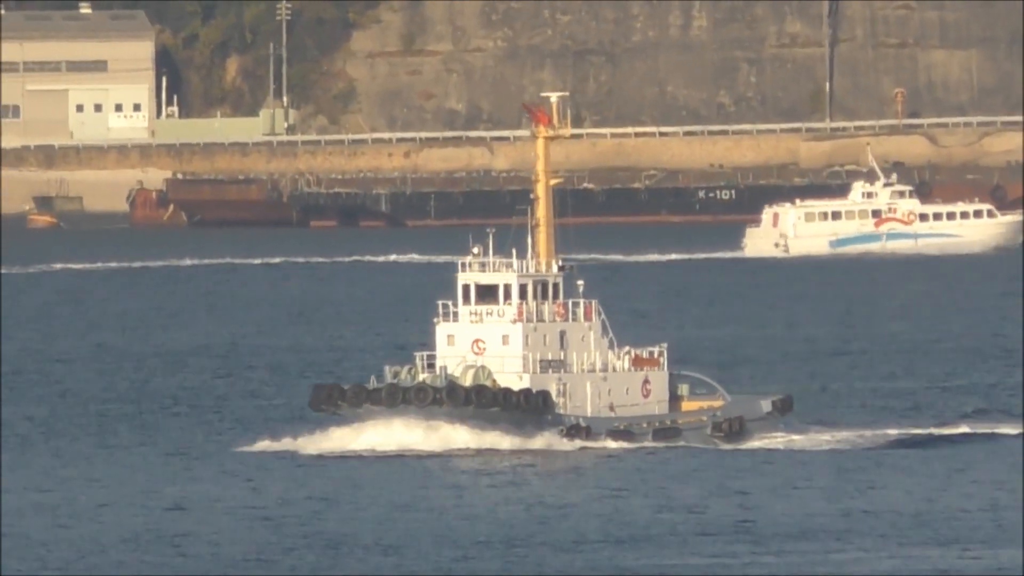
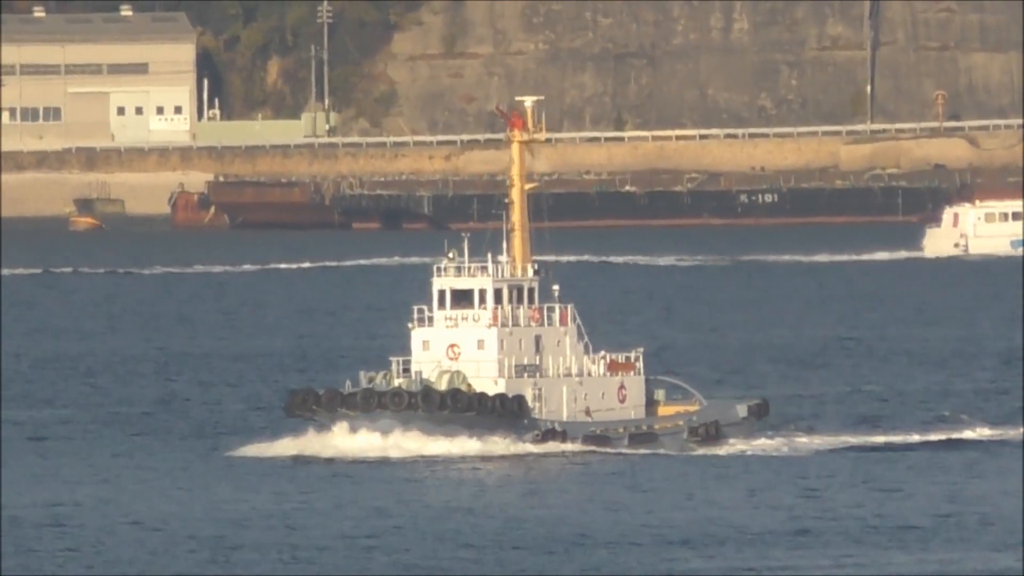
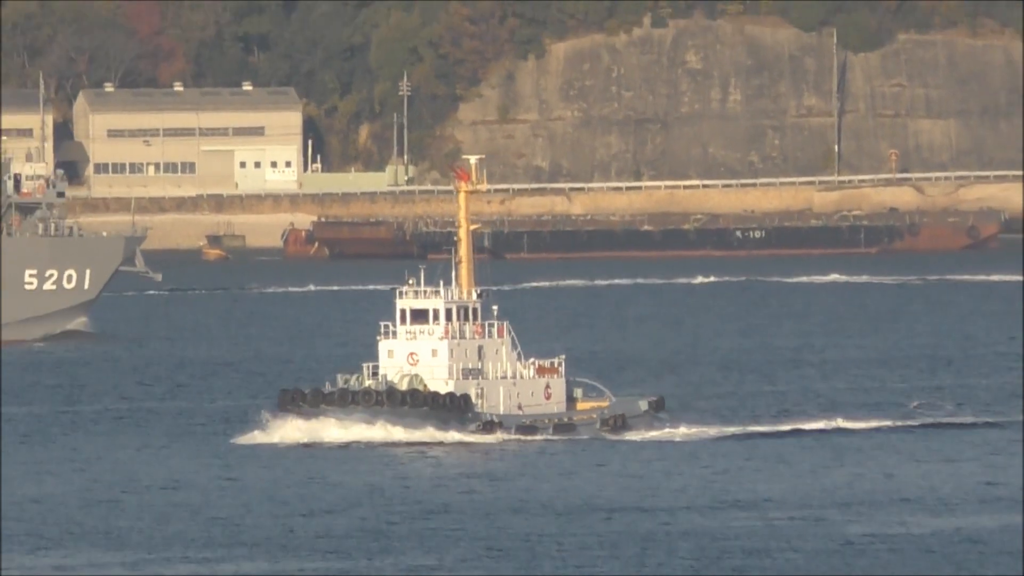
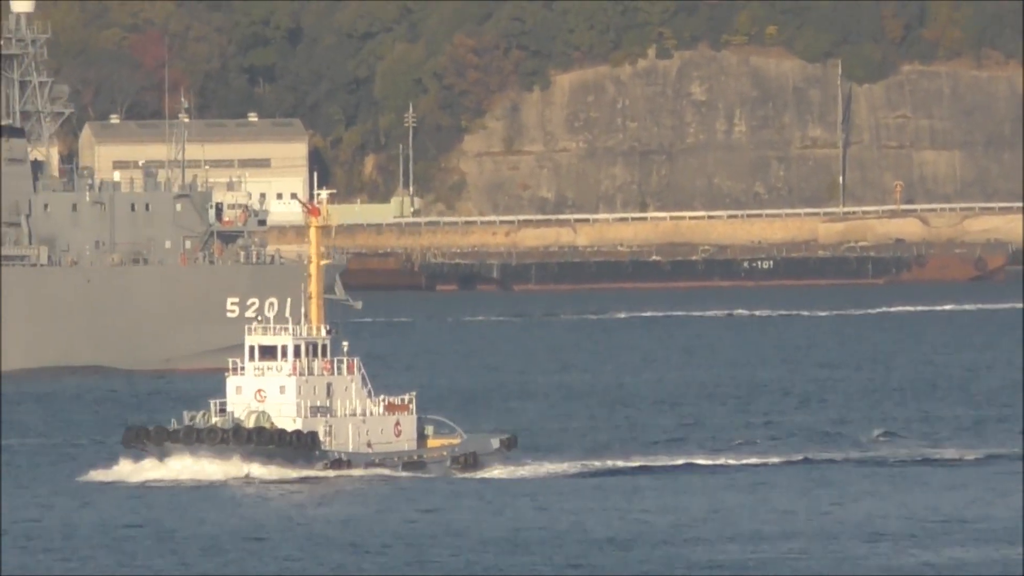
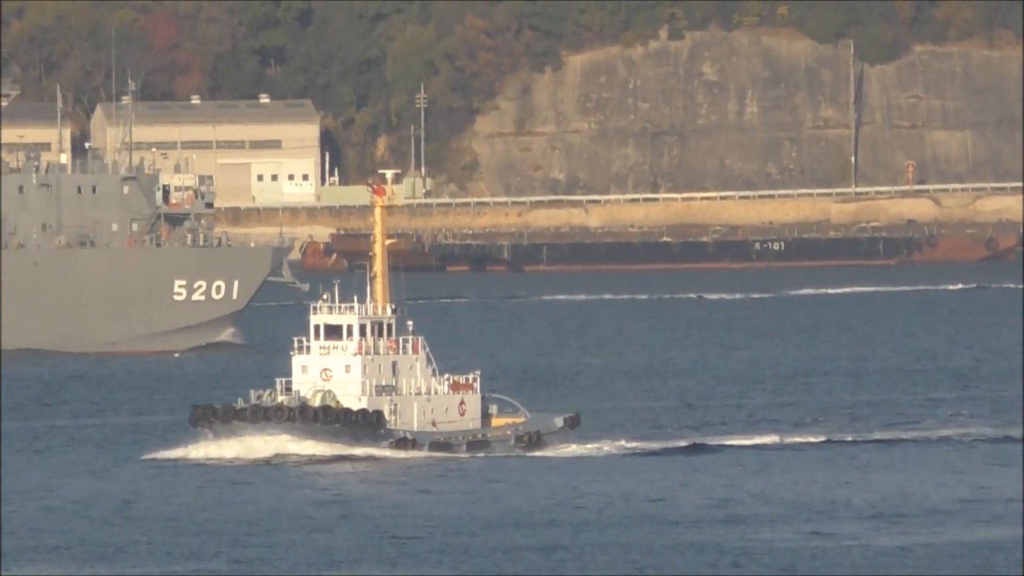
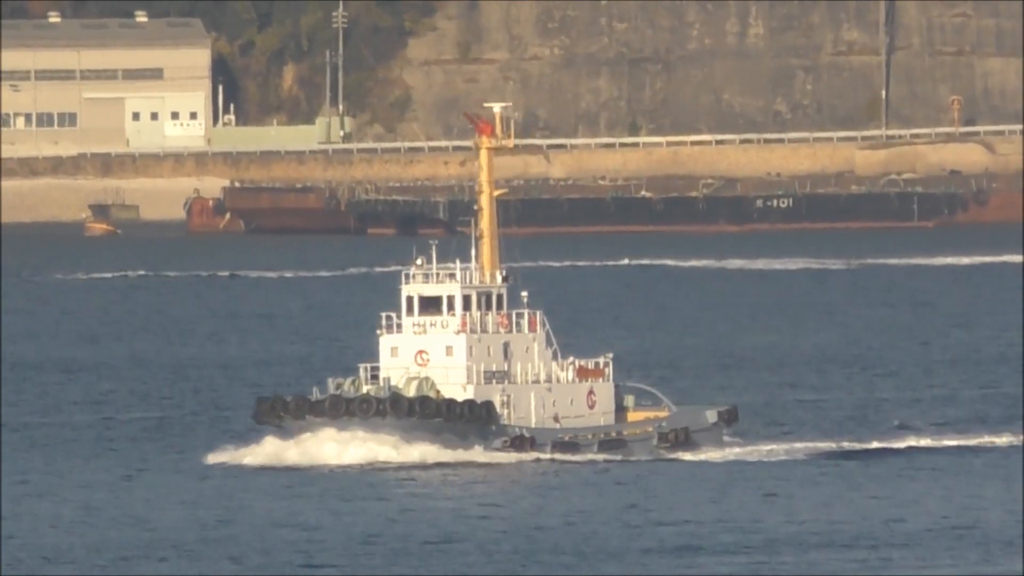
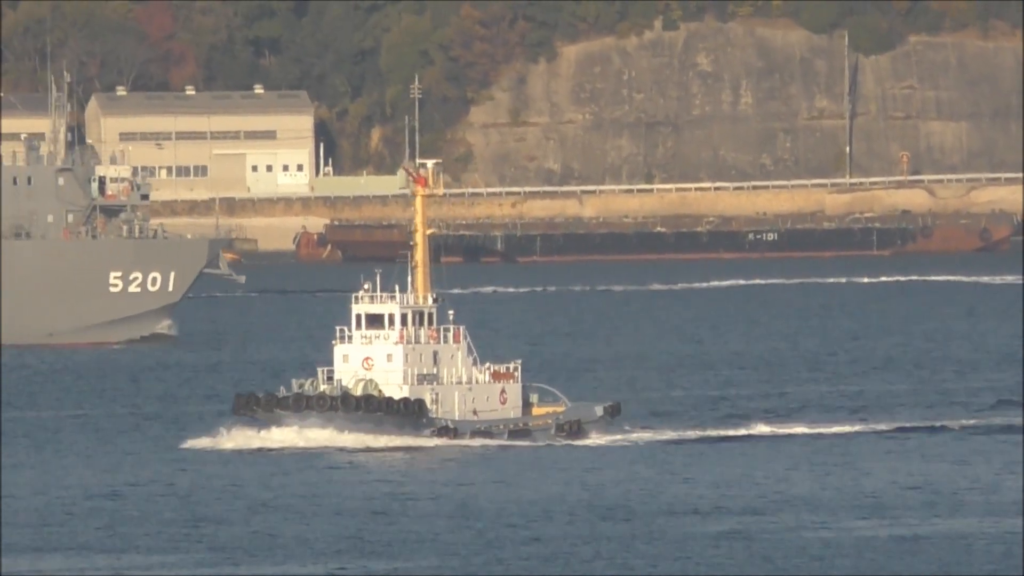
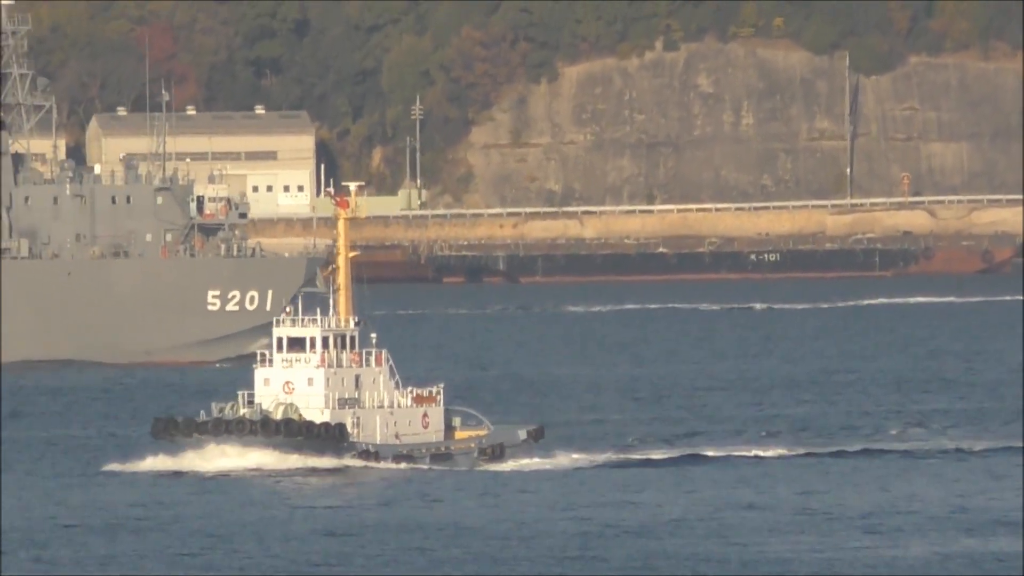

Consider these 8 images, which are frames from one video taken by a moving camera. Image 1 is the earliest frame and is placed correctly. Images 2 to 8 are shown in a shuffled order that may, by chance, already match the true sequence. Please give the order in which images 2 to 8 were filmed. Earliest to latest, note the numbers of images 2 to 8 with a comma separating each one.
2, 6, 3, 7, 5, 8, 4
